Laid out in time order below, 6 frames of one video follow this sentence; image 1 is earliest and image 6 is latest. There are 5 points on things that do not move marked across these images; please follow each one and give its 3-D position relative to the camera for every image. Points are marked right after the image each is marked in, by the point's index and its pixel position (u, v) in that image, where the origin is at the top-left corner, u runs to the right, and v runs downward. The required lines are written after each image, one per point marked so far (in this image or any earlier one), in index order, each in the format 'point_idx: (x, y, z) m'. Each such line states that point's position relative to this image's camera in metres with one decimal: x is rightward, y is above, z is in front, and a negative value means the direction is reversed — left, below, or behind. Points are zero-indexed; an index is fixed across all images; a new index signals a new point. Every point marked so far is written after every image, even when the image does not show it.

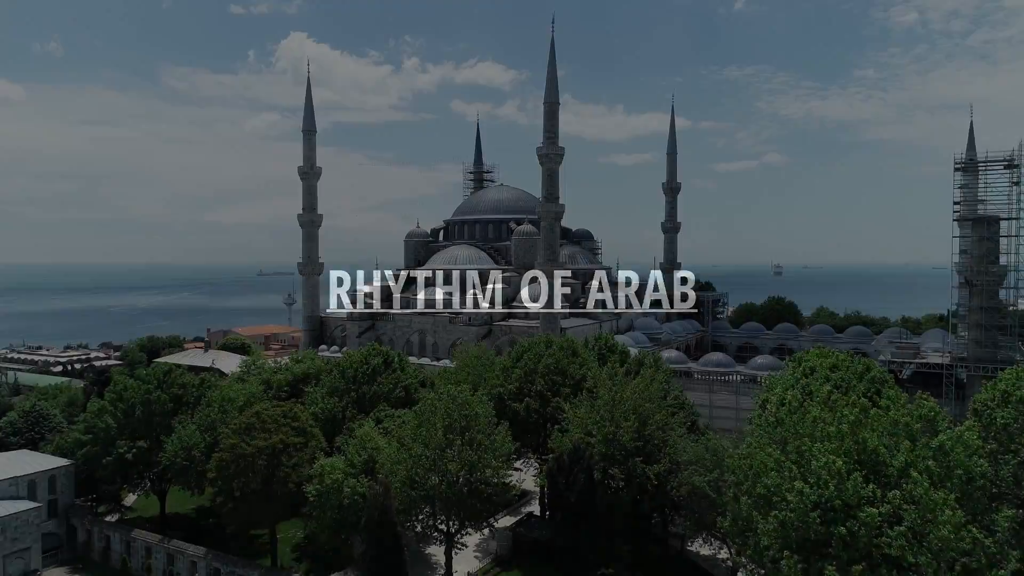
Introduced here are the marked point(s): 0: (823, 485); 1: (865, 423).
0: (+7.0, -4.5, +15.8) m
1: (+8.6, -3.3, +16.9) m
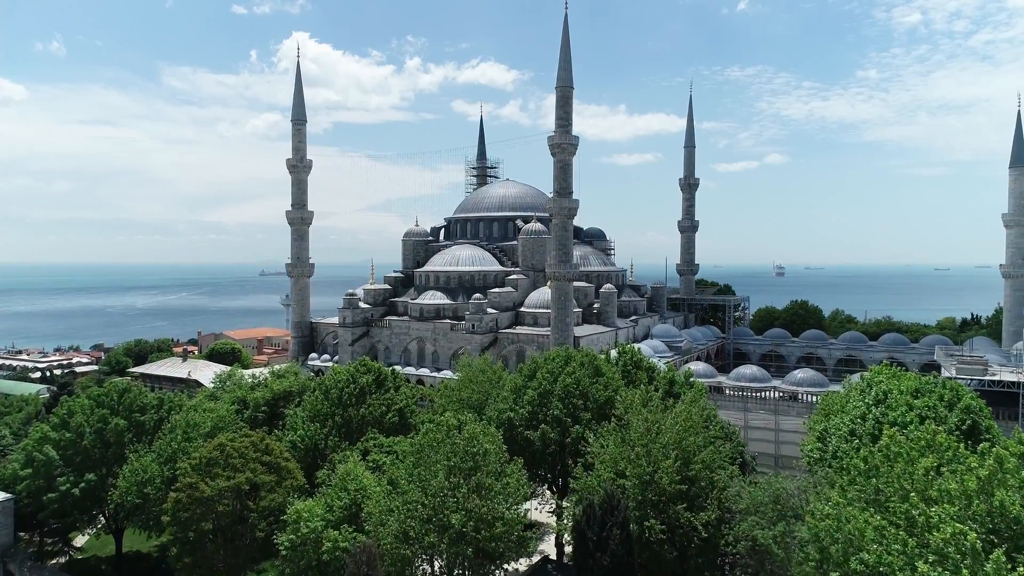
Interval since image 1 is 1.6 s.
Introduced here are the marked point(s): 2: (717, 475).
0: (+7.4, -4.7, +11.8) m
1: (+8.9, -3.5, +12.9) m
2: (+5.5, -5.0, +18.8) m
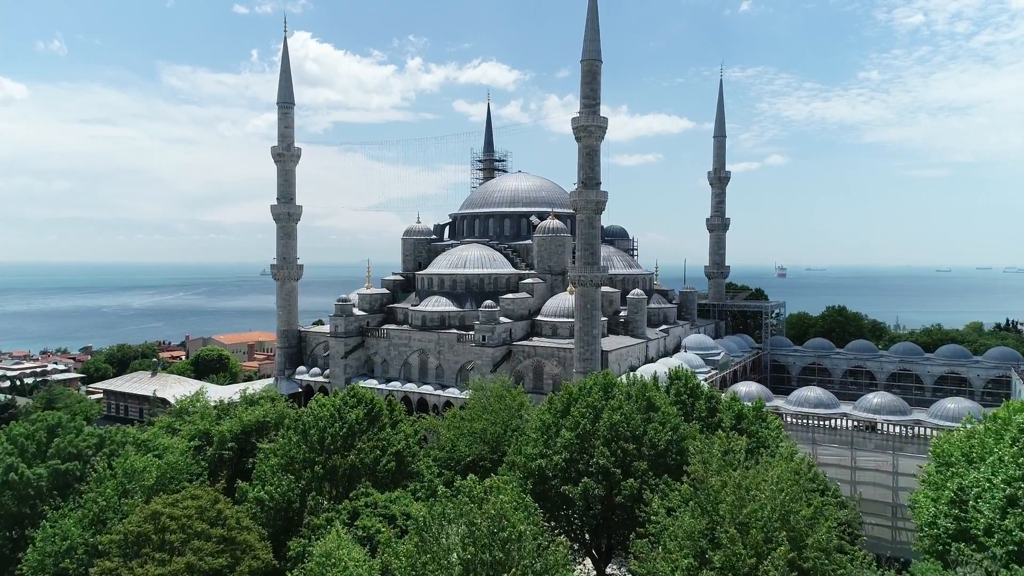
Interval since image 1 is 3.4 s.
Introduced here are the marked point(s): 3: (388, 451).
0: (+8.2, -5.0, +6.5) m
1: (+9.7, -3.8, +7.6) m
2: (+6.3, -5.3, +13.5) m
3: (-3.3, -4.4, +18.8) m
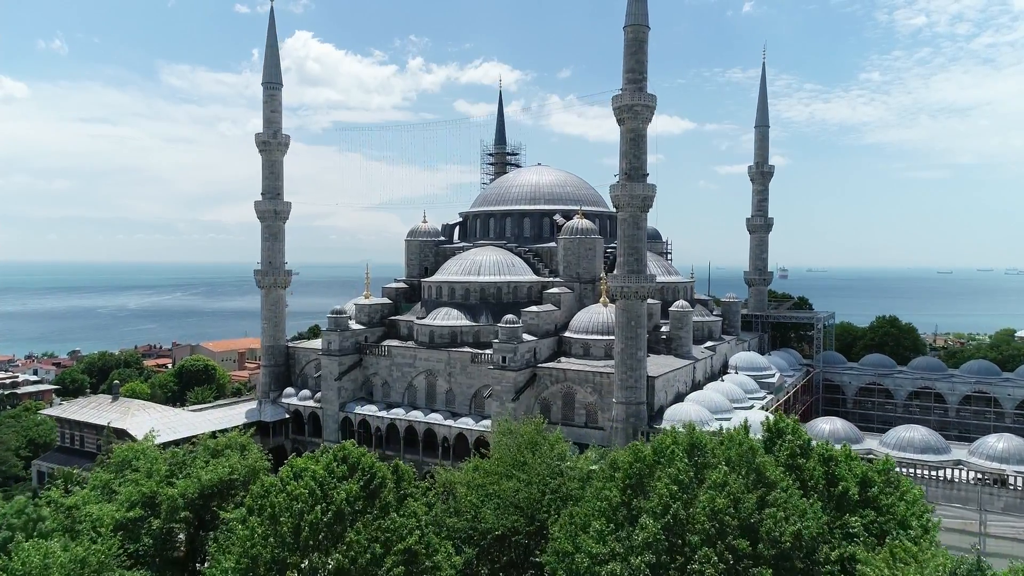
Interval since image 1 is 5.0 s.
0: (+9.3, -5.5, +0.9) m
1: (+10.8, -4.3, +2.0) m
2: (+7.4, -5.8, +8.0) m
3: (-2.3, -4.9, +13.3) m
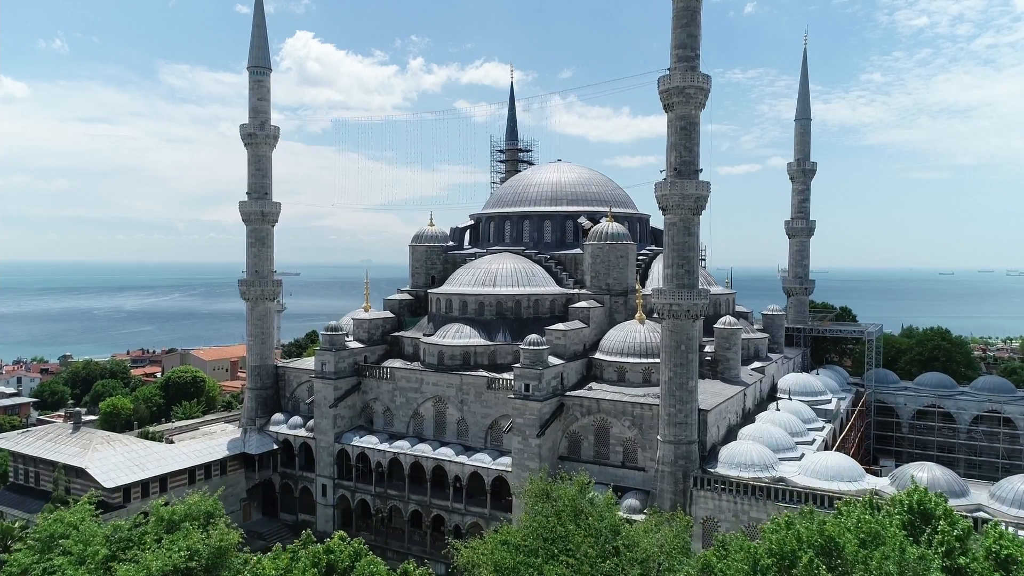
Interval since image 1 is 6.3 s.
0: (+10.1, -6.0, -3.3) m
1: (+11.6, -4.9, -2.2) m
2: (+8.2, -6.4, +3.7) m
3: (-1.4, -5.4, +9.0) m
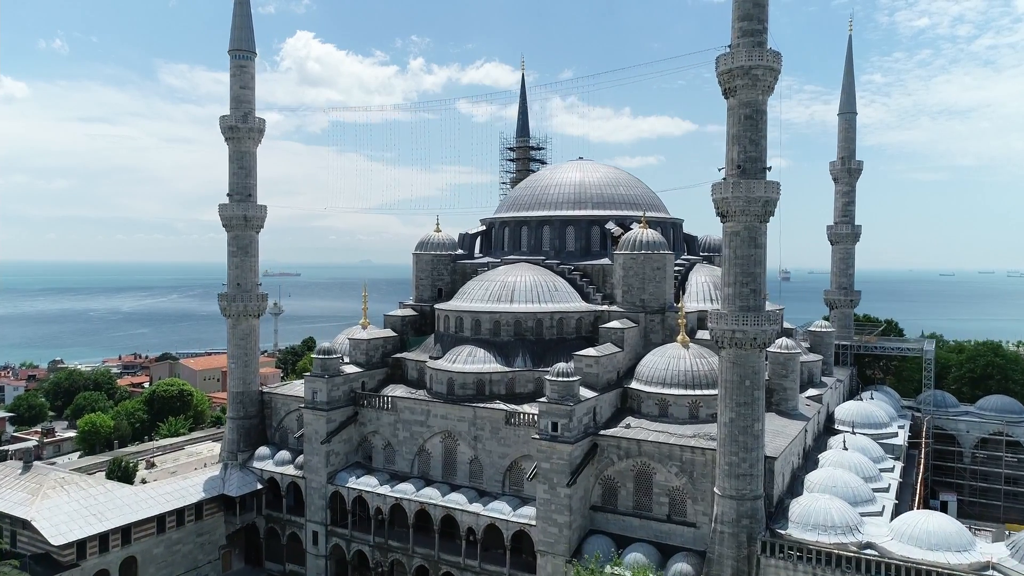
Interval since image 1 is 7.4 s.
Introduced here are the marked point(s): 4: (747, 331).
0: (+10.8, -6.6, -7.3) m
1: (+12.4, -5.5, -6.2) m
2: (+9.0, -7.0, -0.2) m
3: (-0.7, -6.0, +5.1) m
4: (+6.1, -1.1, +18.3) m
